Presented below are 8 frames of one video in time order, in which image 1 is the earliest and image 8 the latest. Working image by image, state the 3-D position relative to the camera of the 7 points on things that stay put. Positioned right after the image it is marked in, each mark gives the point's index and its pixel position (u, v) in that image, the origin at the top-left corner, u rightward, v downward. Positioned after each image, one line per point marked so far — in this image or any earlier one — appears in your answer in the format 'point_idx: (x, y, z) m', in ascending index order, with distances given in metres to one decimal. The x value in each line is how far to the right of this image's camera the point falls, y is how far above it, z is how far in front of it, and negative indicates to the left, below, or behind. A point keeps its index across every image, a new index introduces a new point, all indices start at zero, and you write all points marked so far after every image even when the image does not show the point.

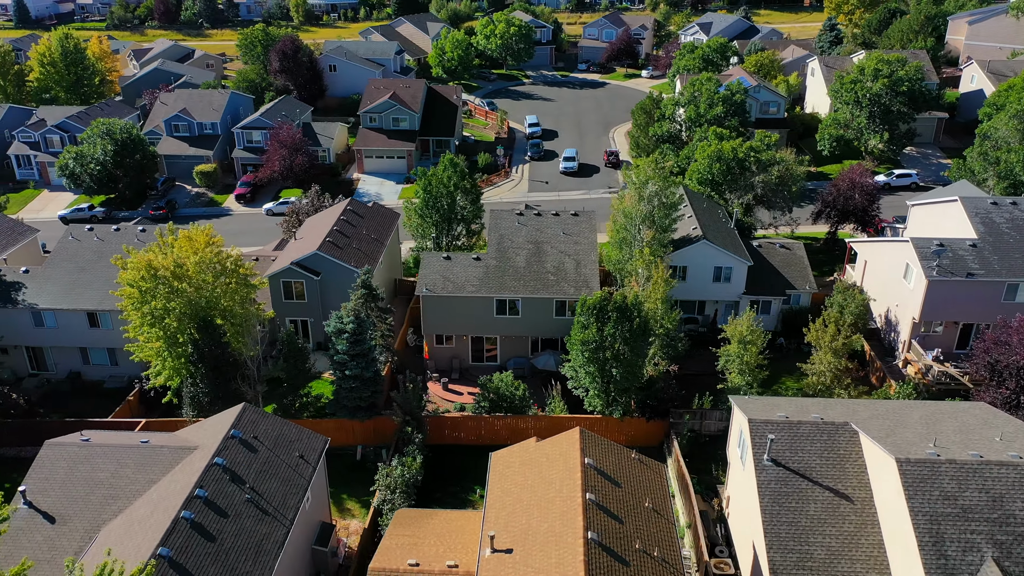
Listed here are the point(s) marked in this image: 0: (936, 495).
0: (+9.9, -4.9, +19.0) m
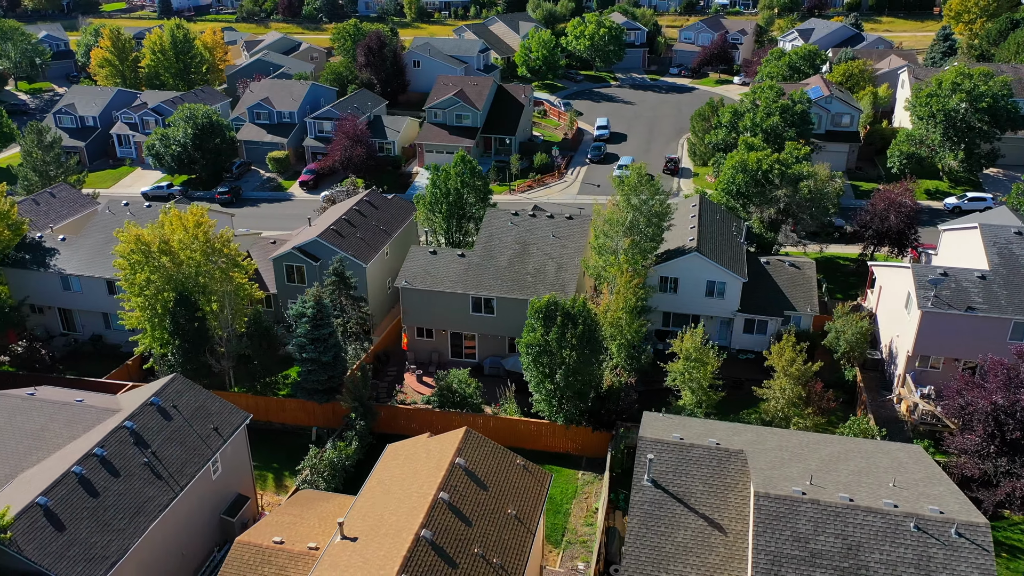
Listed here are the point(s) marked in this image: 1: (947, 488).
0: (+6.0, -5.5, +17.8) m
1: (+10.3, -4.9, +19.4) m
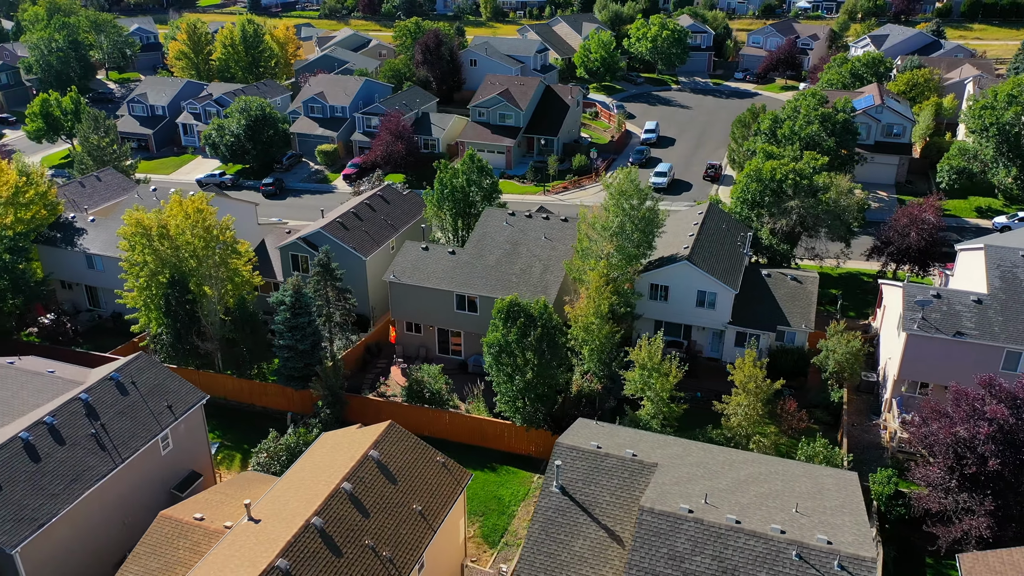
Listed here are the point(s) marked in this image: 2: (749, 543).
0: (+3.2, -5.7, +17.4) m
1: (+7.7, -5.3, +18.5) m
2: (+5.0, -5.4, +17.2) m
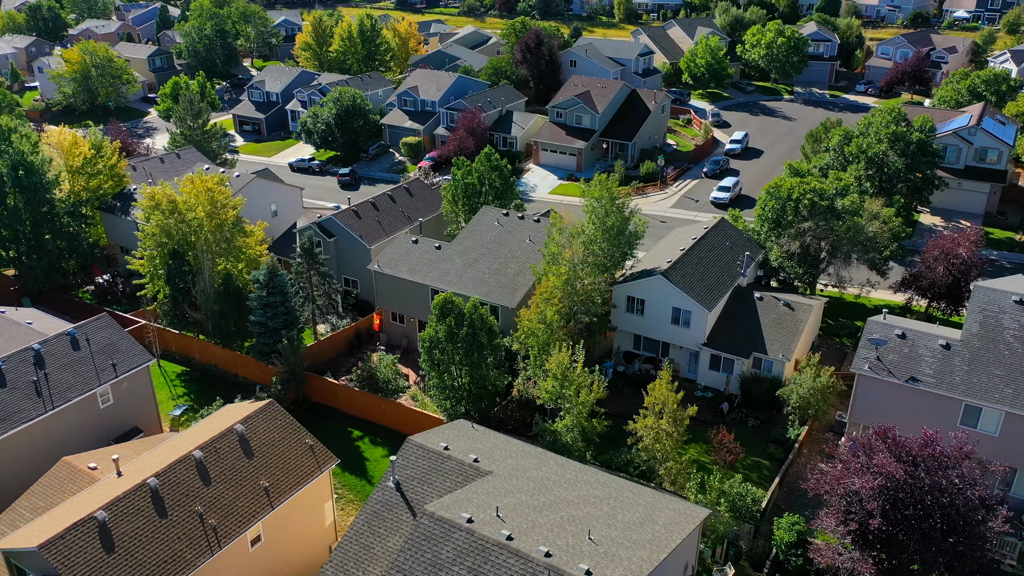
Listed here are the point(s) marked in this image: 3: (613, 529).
0: (-1.9, -5.8, +17.3) m
1: (+2.8, -5.8, +17.6) m
2: (-0.1, -5.6, +16.8) m
3: (+2.3, -5.5, +18.6) m
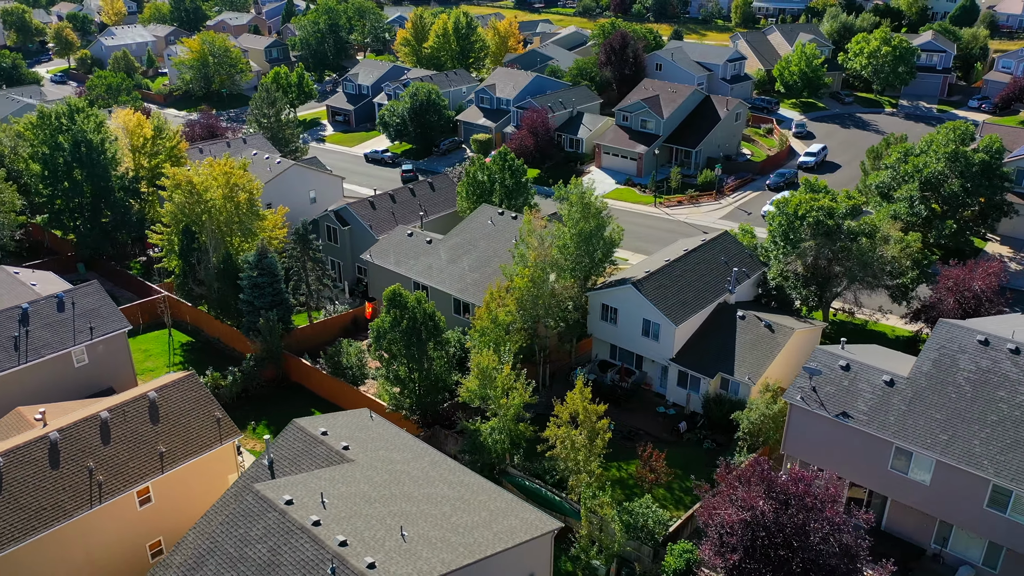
0: (-6.1, -5.4, +18.0) m
1: (-1.5, -5.8, +17.5) m
2: (-4.4, -5.4, +17.2) m
3: (-1.8, -5.5, +18.6) m
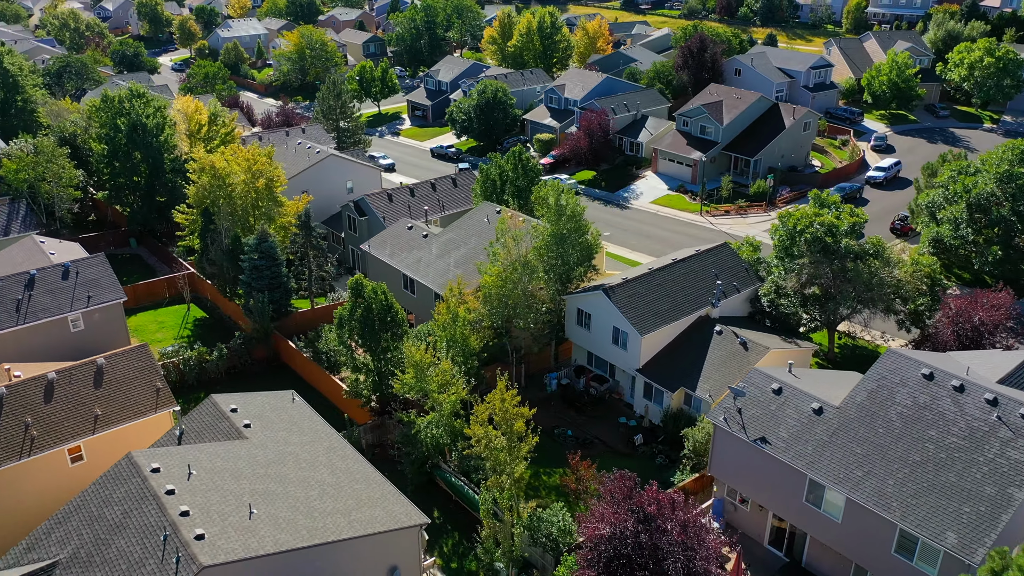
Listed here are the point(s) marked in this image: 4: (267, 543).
0: (-9.6, -4.9, +19.1) m
1: (-5.1, -5.6, +18.0) m
2: (-8.0, -5.0, +18.1) m
3: (-5.3, -5.2, +19.1) m
4: (-5.3, -5.6, +17.8) m
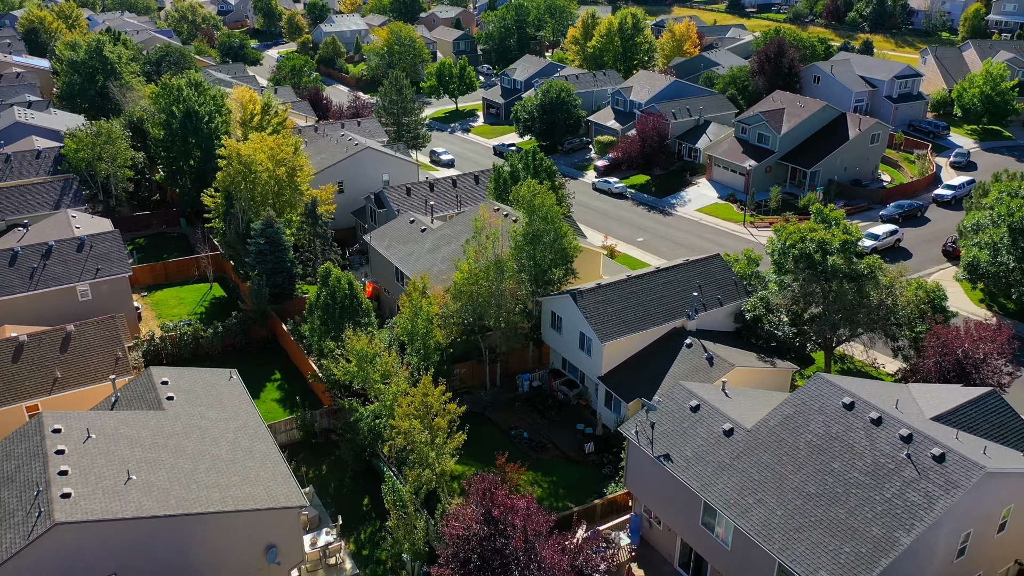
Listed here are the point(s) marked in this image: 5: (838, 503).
0: (-12.8, -4.1, +20.7) m
1: (-8.5, -5.1, +18.9) m
2: (-11.4, -4.3, +19.5) m
3: (-8.5, -4.7, +20.1) m
4: (-8.8, -5.1, +18.8) m
5: (+7.7, -5.1, +19.3) m
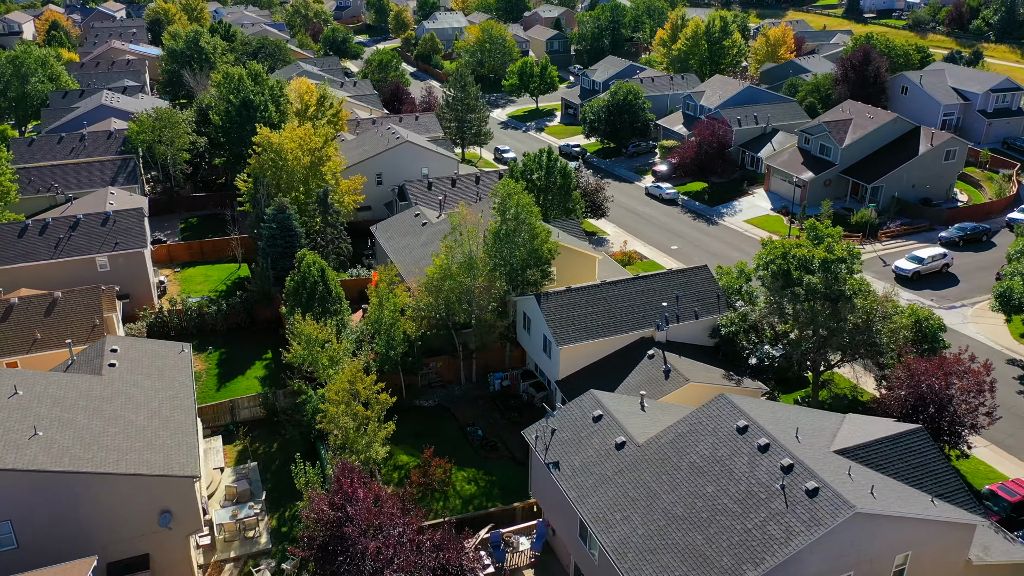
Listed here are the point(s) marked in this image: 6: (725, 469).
0: (-15.7, -3.1, +22.7) m
1: (-11.9, -4.3, +20.4) m
2: (-14.5, -3.4, +21.3) m
3: (-11.7, -4.0, +21.5) m
4: (-12.1, -4.3, +20.3) m
5: (+4.3, -5.4, +18.4) m
6: (+5.1, -4.3, +19.4) m
